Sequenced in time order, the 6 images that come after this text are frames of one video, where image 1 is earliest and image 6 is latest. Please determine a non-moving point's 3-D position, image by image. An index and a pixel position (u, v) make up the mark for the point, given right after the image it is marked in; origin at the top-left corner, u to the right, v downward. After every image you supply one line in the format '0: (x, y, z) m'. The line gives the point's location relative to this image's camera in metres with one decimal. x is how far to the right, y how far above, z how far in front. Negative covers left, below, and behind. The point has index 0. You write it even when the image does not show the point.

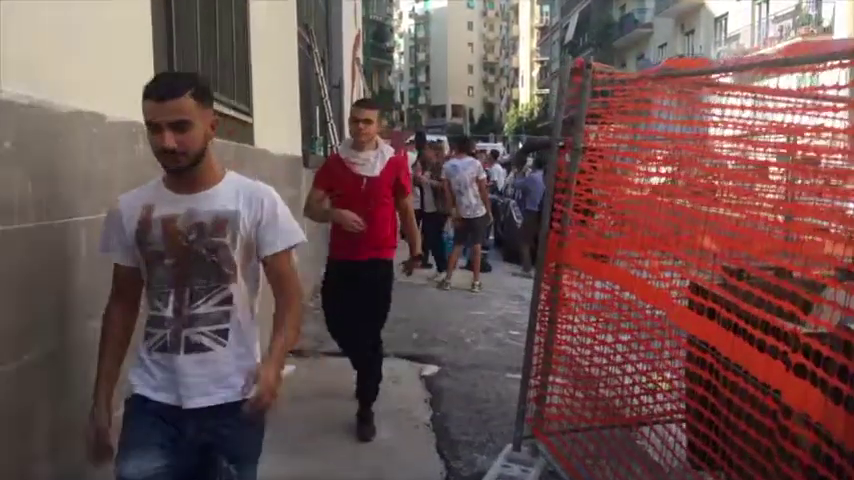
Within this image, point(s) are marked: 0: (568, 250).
0: (+1.1, -0.1, +4.1) m
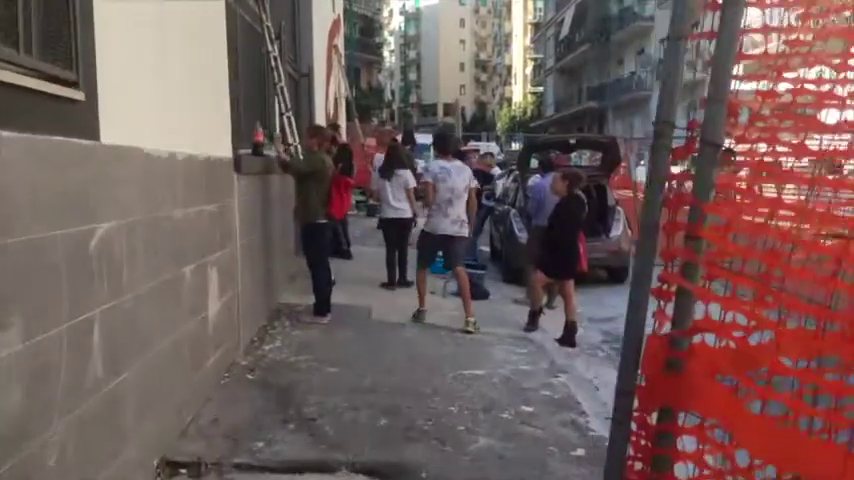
0: (+0.9, -0.5, +1.9) m
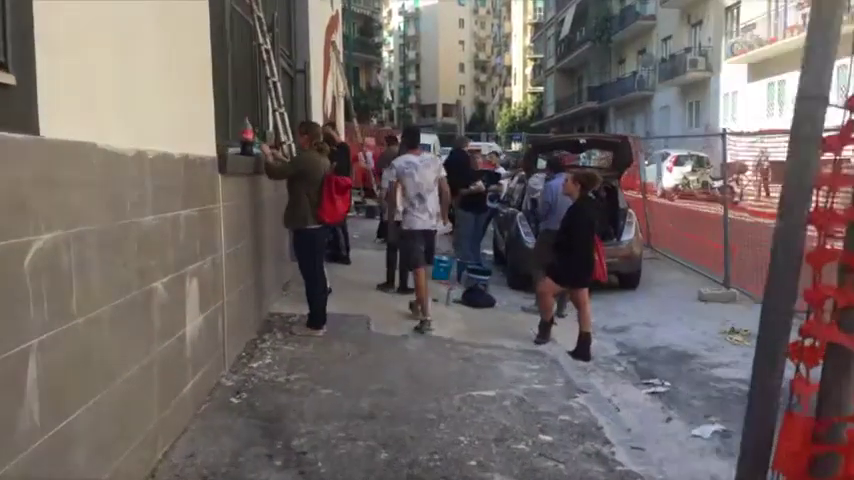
0: (+1.0, -0.5, +1.3) m
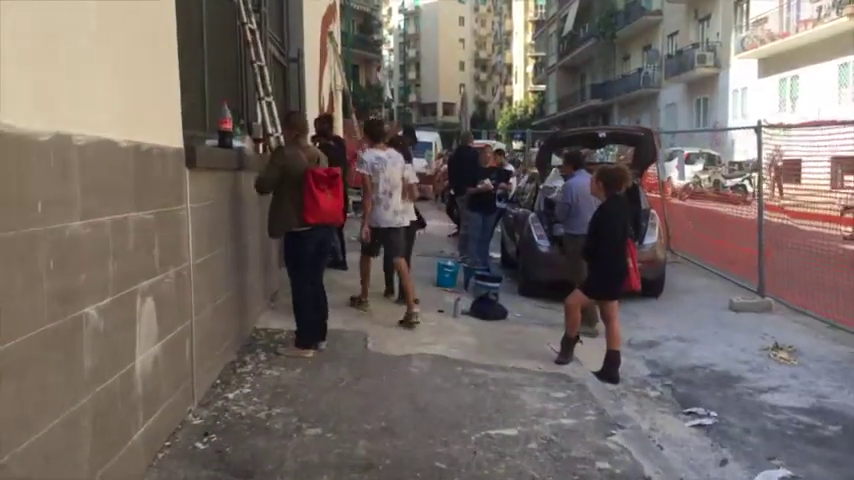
0: (+1.1, -0.6, +0.4) m
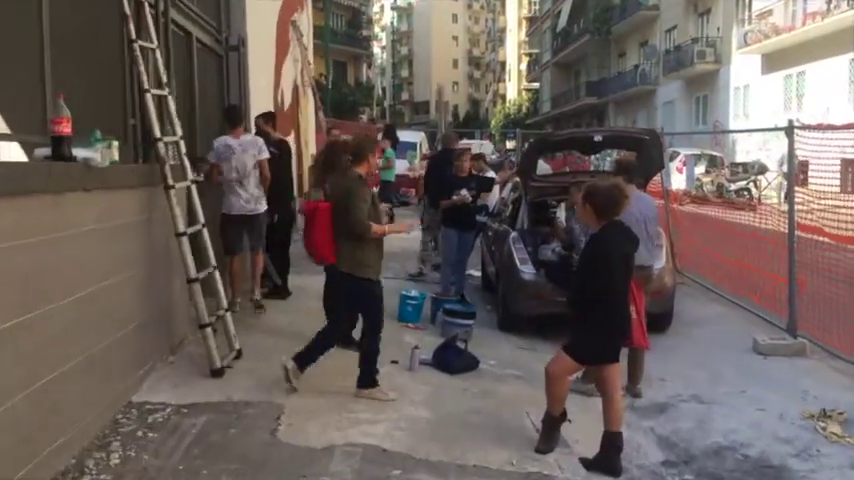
0: (+0.5, -1.0, -1.3) m
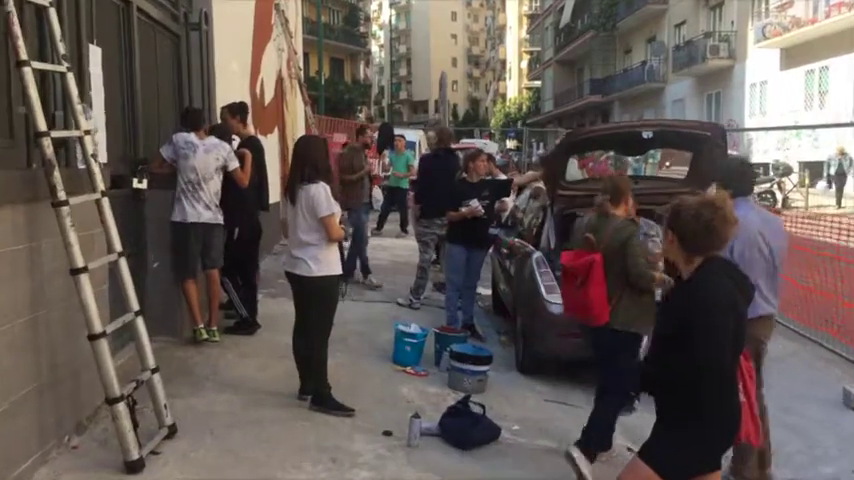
0: (+0.6, -1.3, -2.9) m
